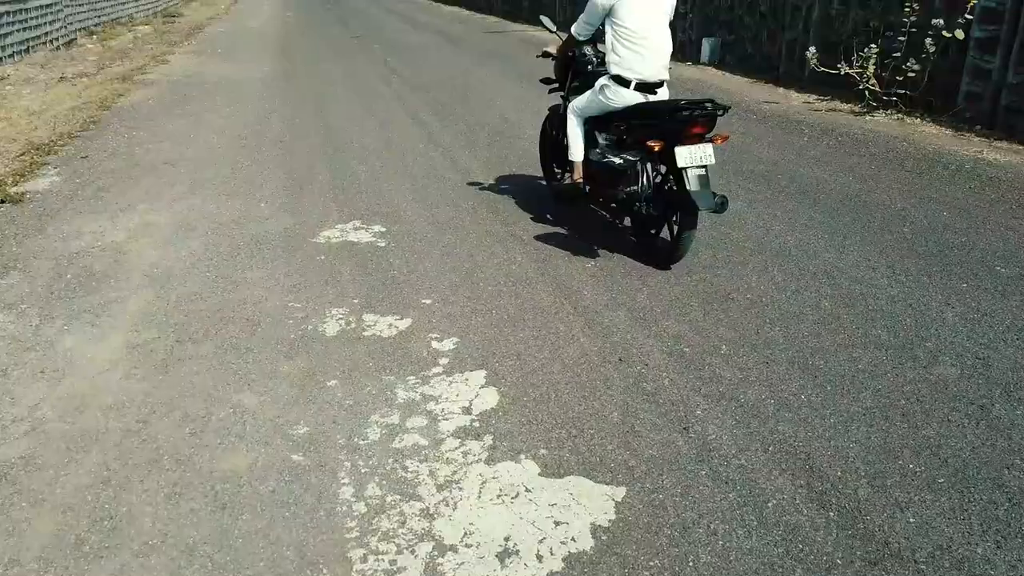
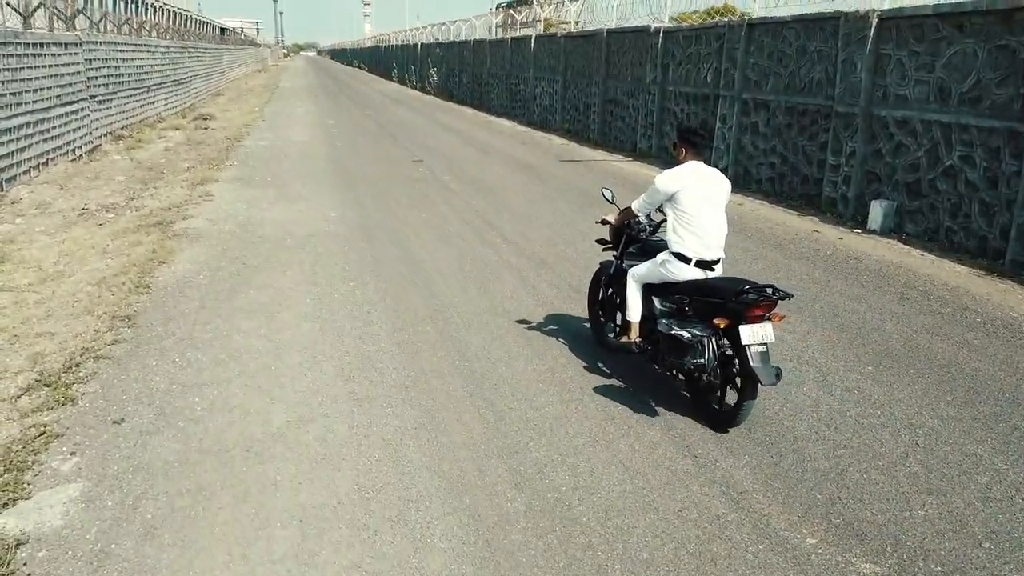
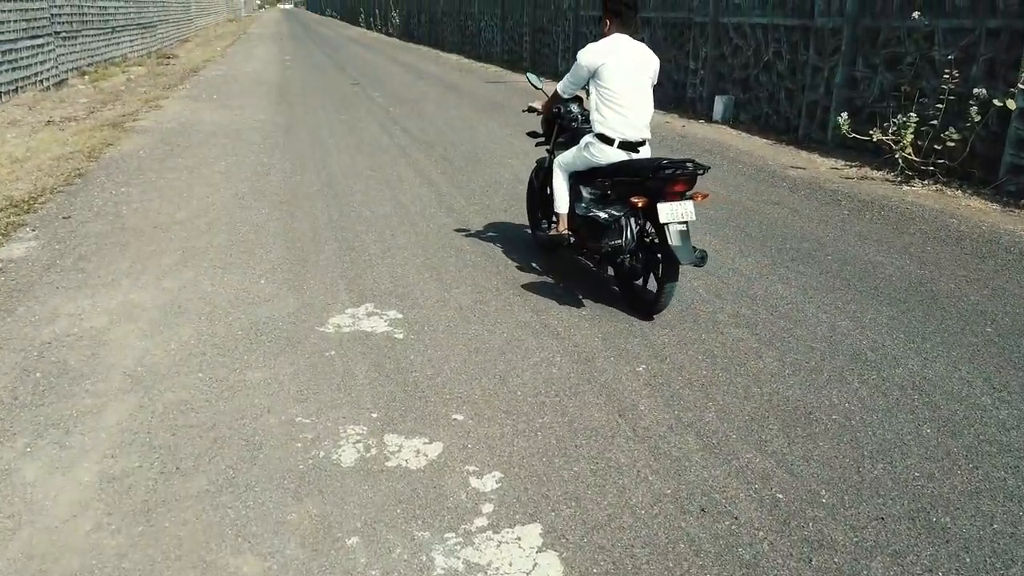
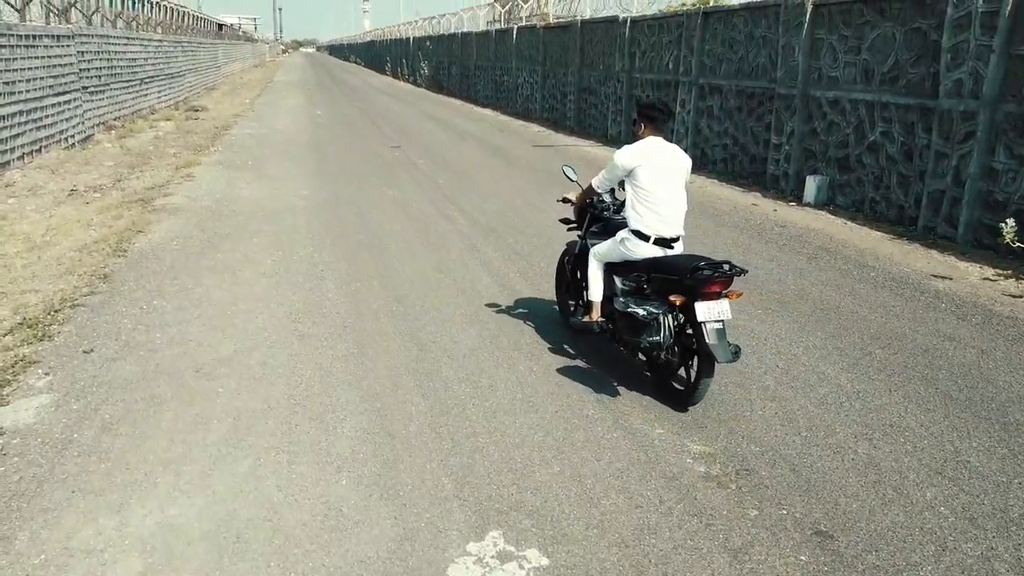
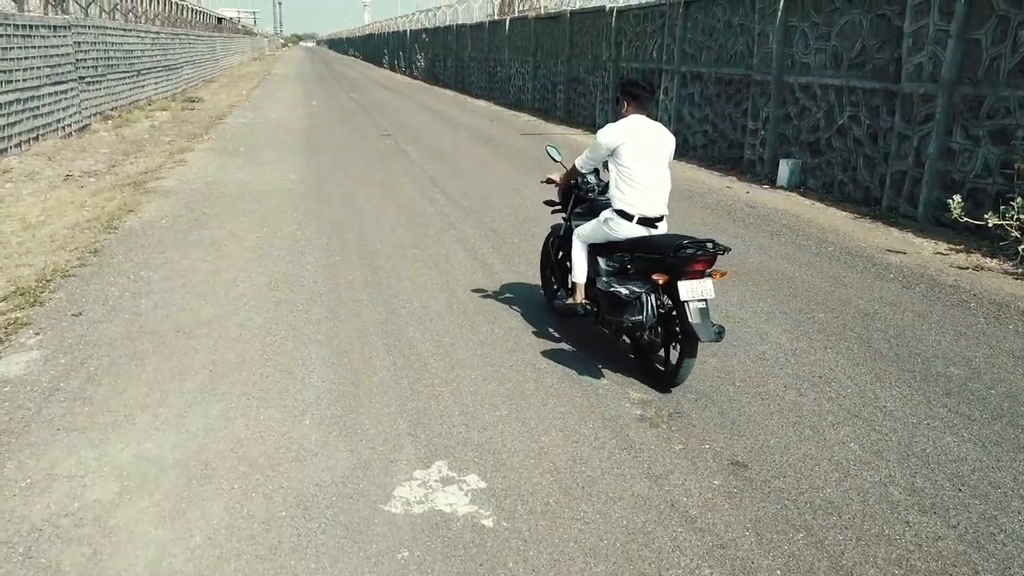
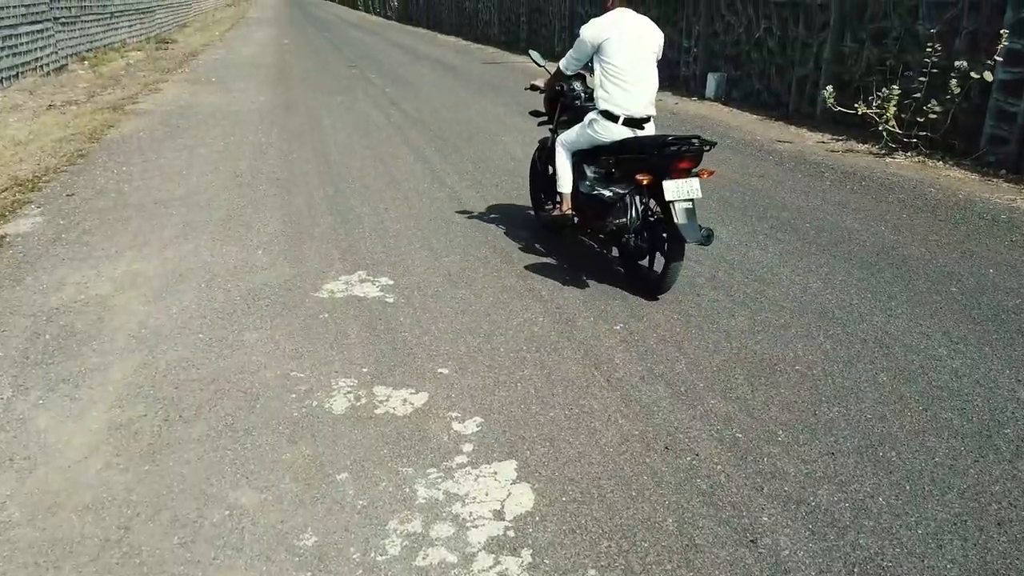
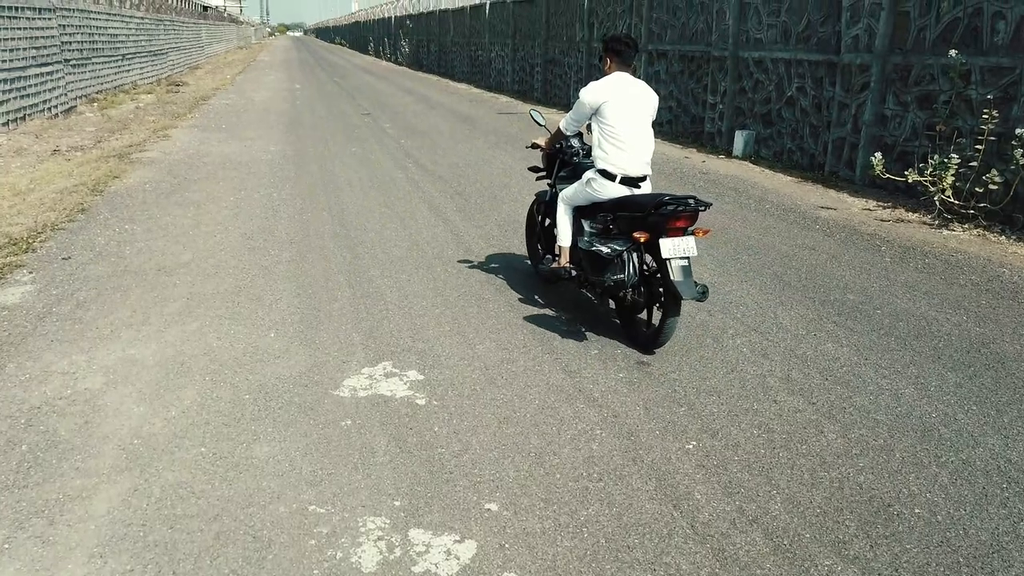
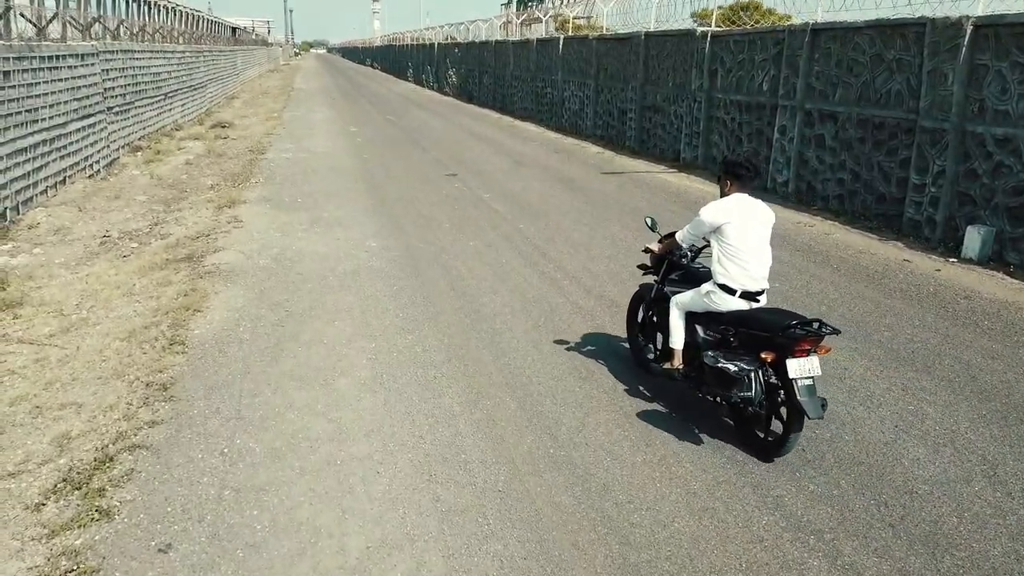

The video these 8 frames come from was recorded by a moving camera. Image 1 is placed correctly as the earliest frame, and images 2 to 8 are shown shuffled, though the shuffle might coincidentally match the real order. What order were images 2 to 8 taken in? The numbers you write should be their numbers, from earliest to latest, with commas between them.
6, 3, 7, 5, 4, 2, 8
